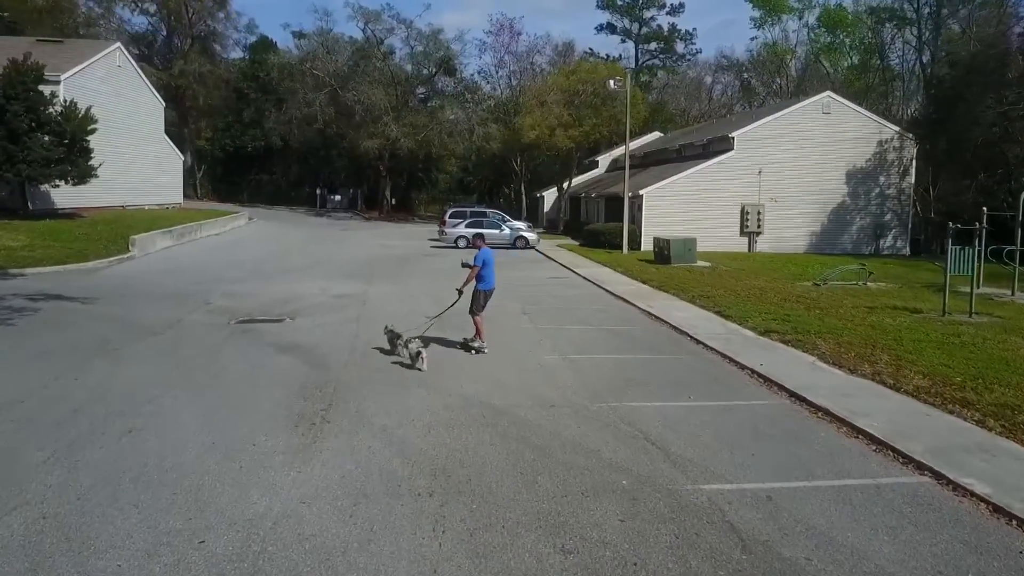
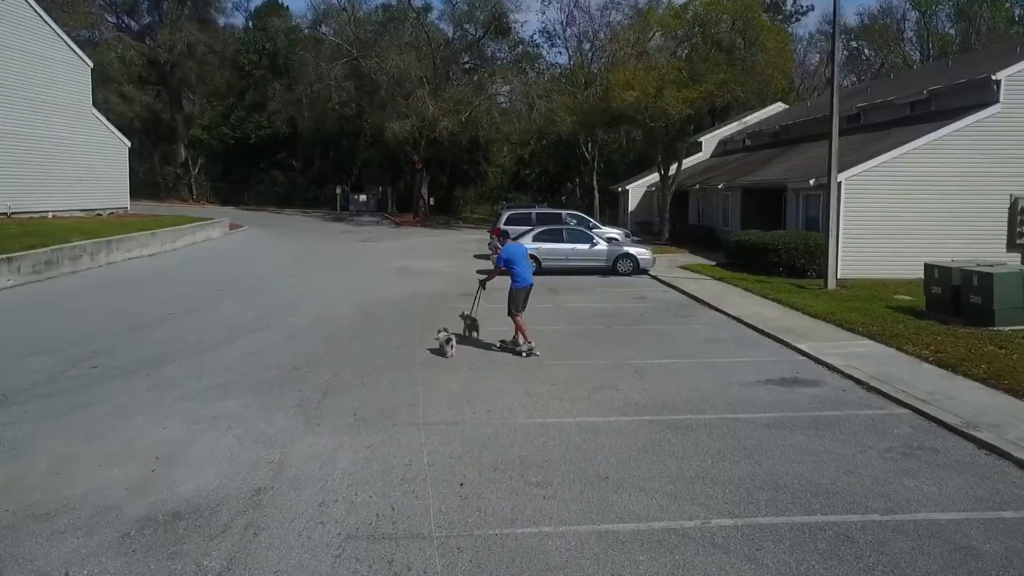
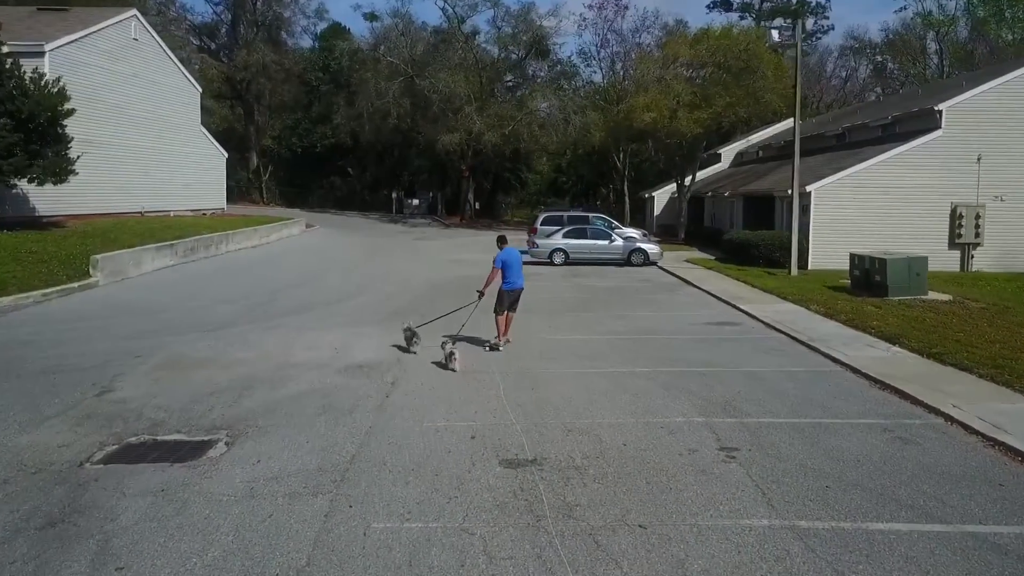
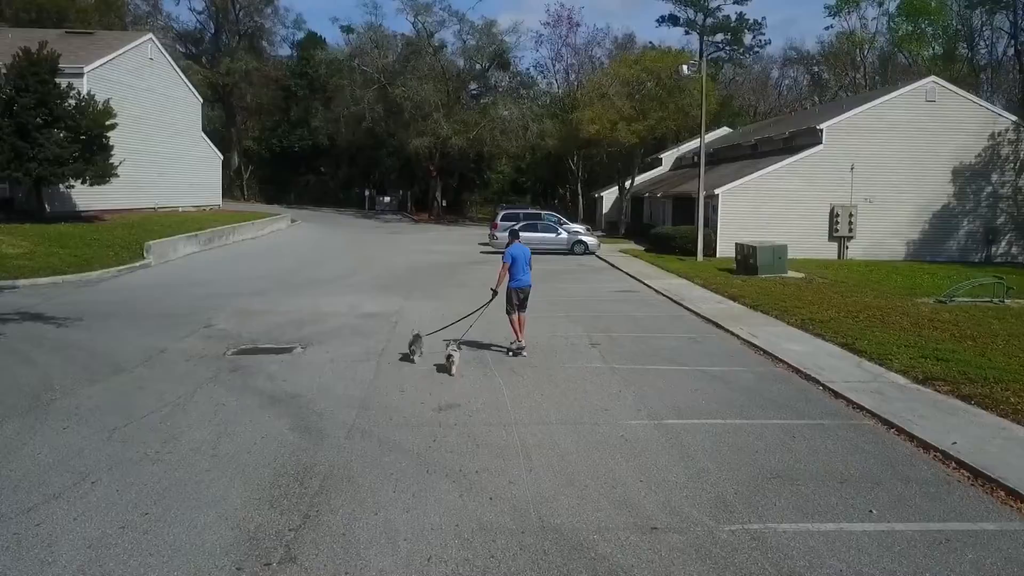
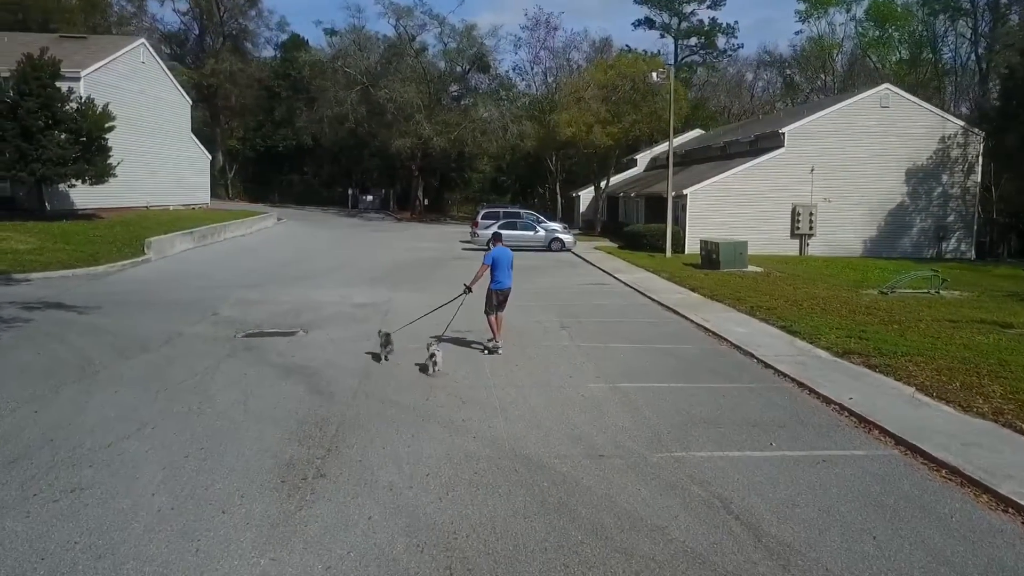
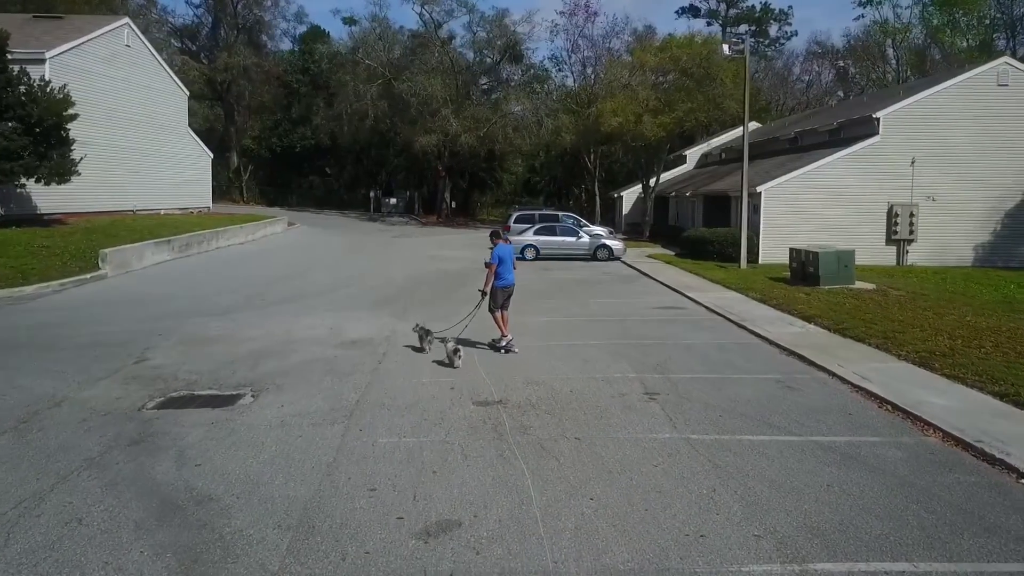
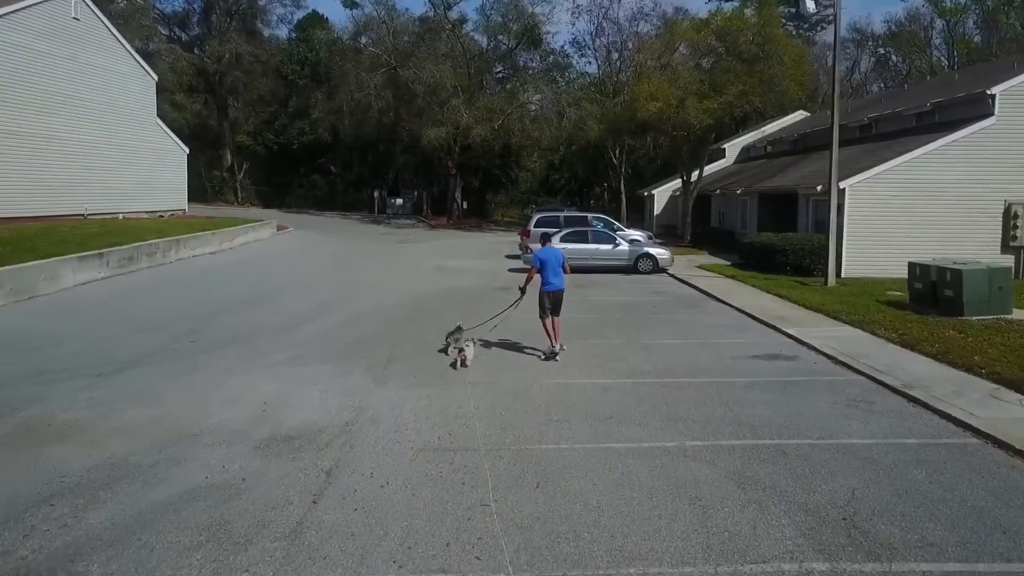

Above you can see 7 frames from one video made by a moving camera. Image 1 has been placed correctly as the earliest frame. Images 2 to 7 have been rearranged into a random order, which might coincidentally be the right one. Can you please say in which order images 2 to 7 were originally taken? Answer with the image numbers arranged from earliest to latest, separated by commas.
5, 4, 6, 3, 7, 2
